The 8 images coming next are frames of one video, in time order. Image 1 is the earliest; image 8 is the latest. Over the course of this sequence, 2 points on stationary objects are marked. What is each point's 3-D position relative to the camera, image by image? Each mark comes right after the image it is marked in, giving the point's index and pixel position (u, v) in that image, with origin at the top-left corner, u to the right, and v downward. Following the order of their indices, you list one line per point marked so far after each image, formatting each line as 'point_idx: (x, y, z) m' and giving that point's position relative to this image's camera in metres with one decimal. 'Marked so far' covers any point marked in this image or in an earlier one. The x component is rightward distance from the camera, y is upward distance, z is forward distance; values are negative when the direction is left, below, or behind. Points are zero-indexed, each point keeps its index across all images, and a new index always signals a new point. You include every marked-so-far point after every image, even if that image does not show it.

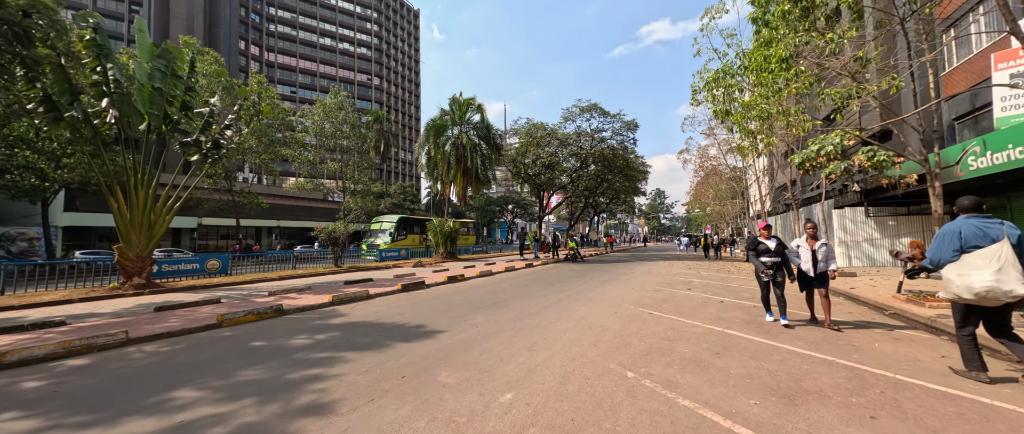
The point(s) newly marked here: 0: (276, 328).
0: (-4.3, -2.0, +5.8) m
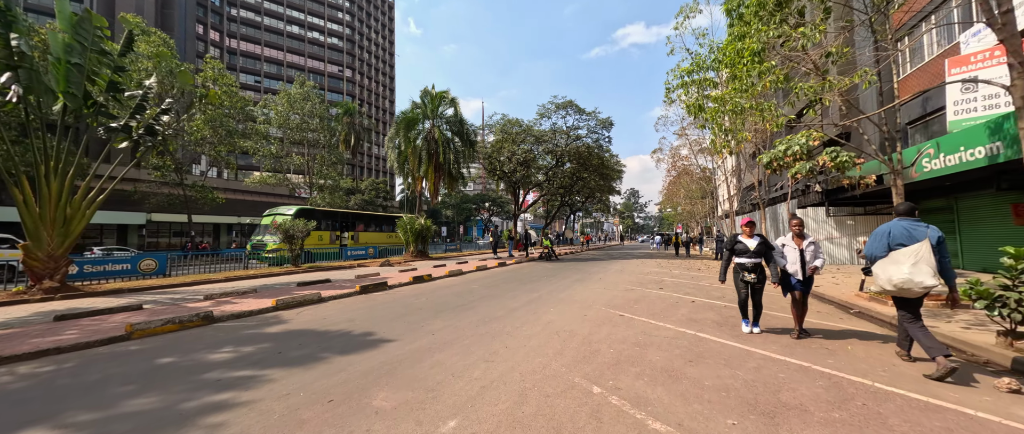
0: (-4.9, -1.9, +5.0) m
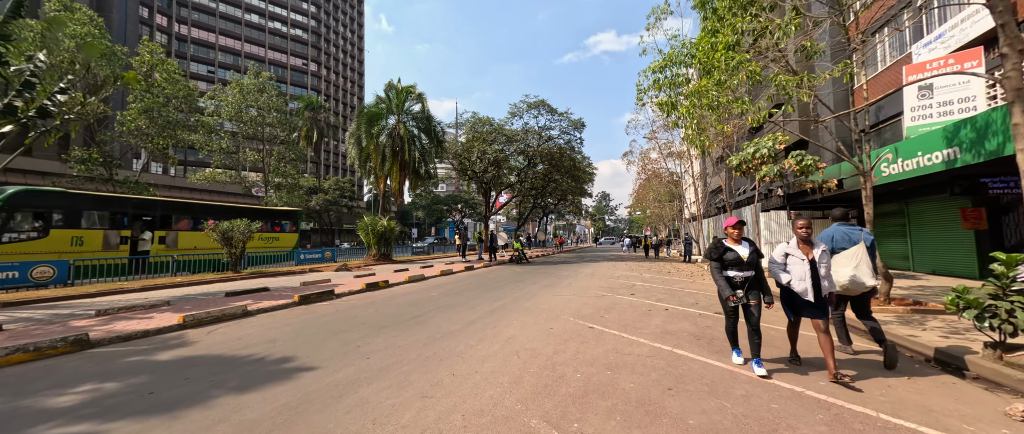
0: (-5.5, -1.9, +3.9) m
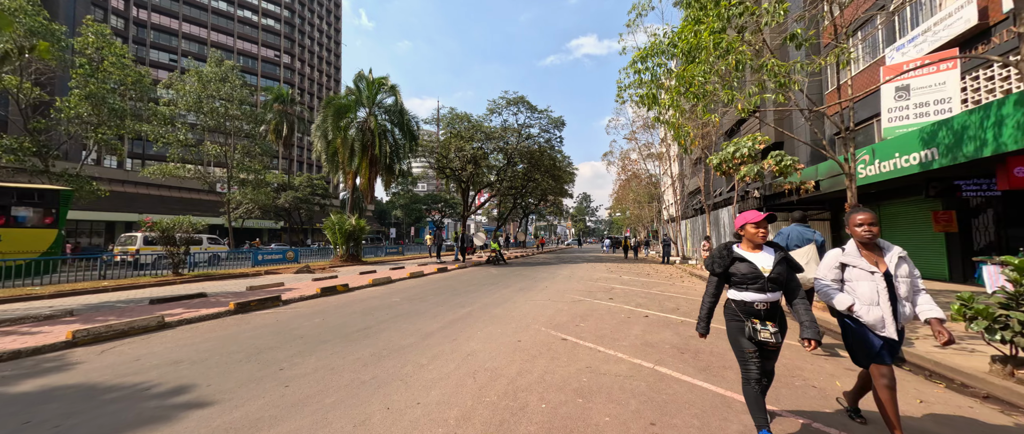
0: (-6.0, -1.8, +2.9) m
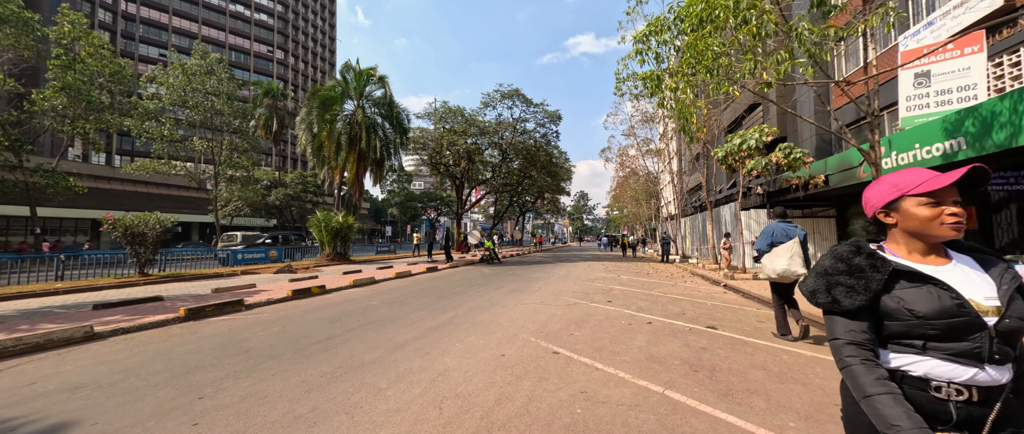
0: (-6.2, -1.7, +2.1) m
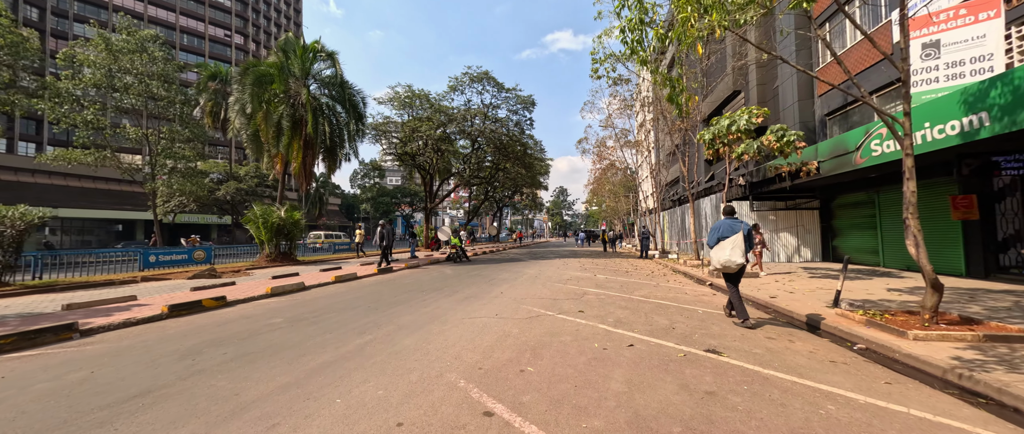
0: (-6.8, -1.6, +0.1) m
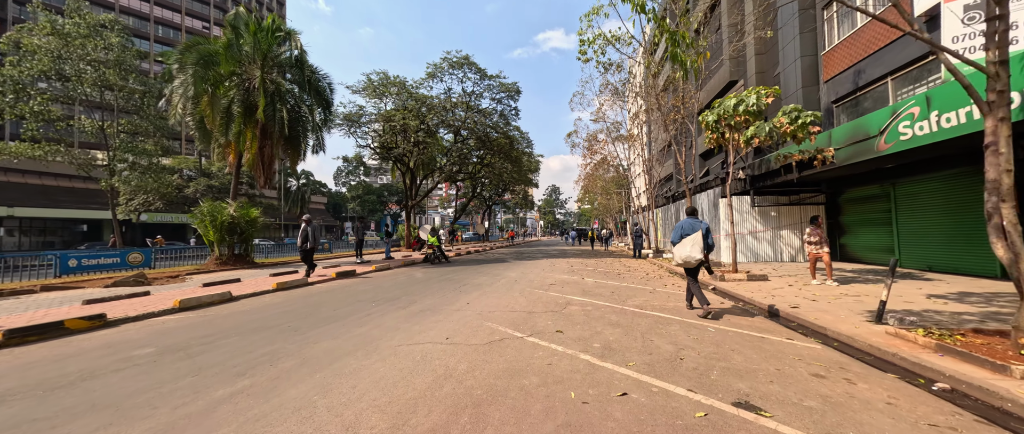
0: (-7.3, -1.5, -1.4) m
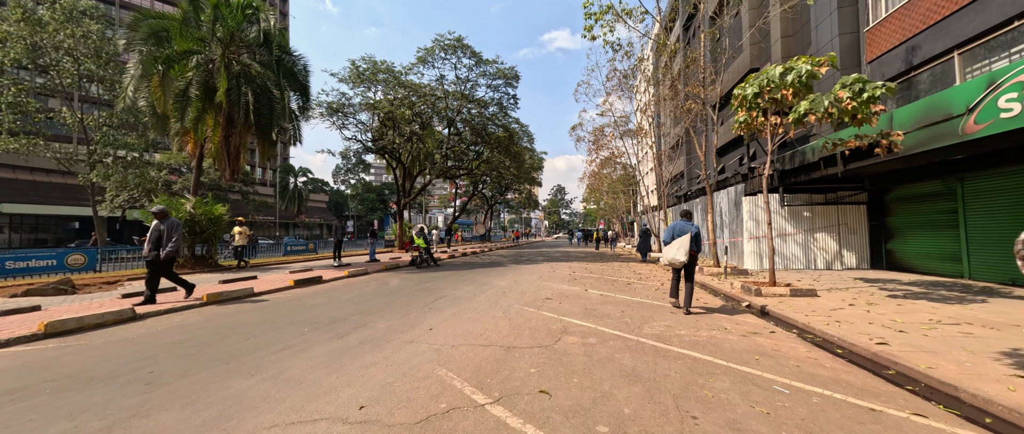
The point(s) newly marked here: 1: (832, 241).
0: (-7.8, -1.5, -3.0) m
1: (+12.4, -0.9, +12.5) m
